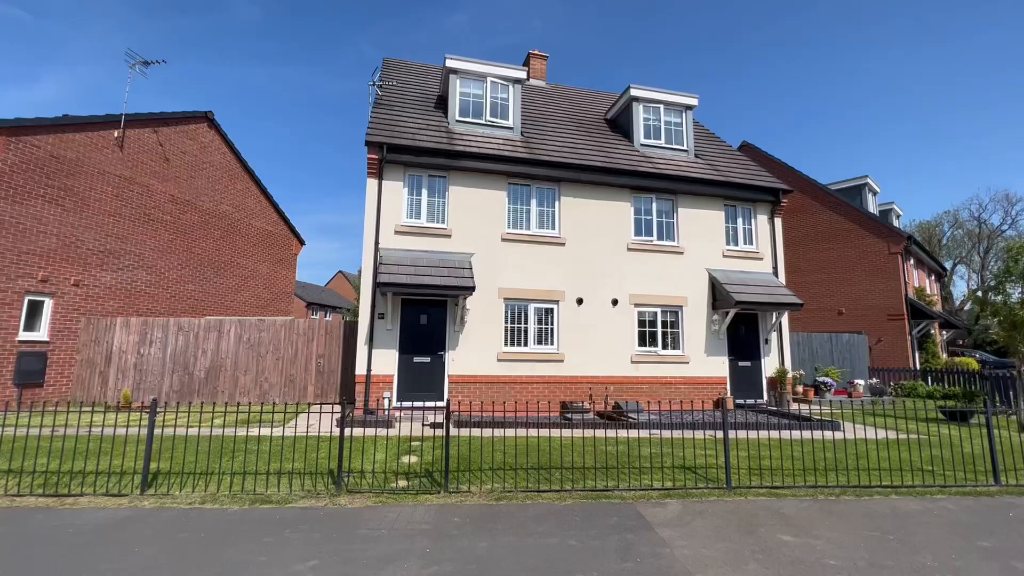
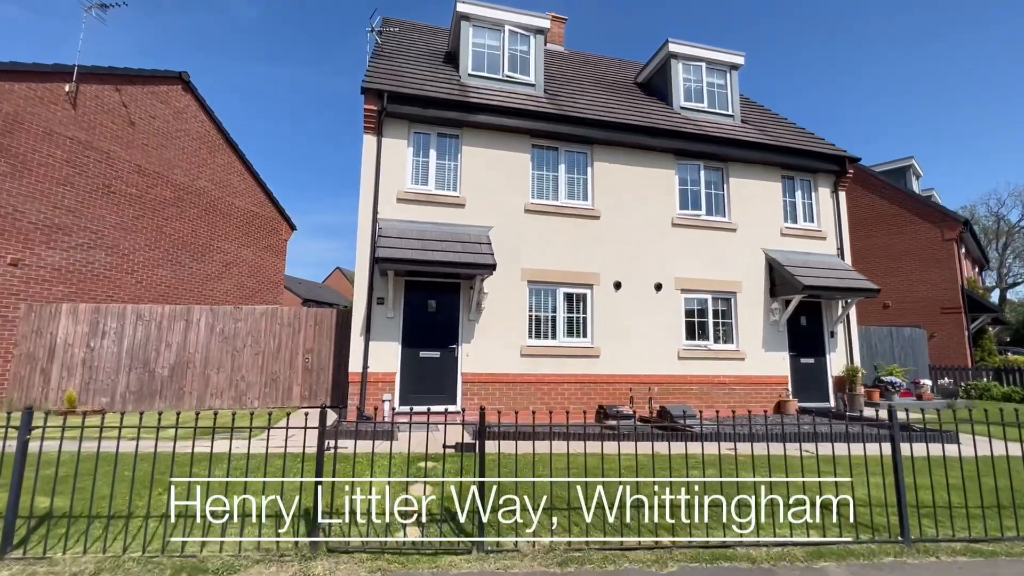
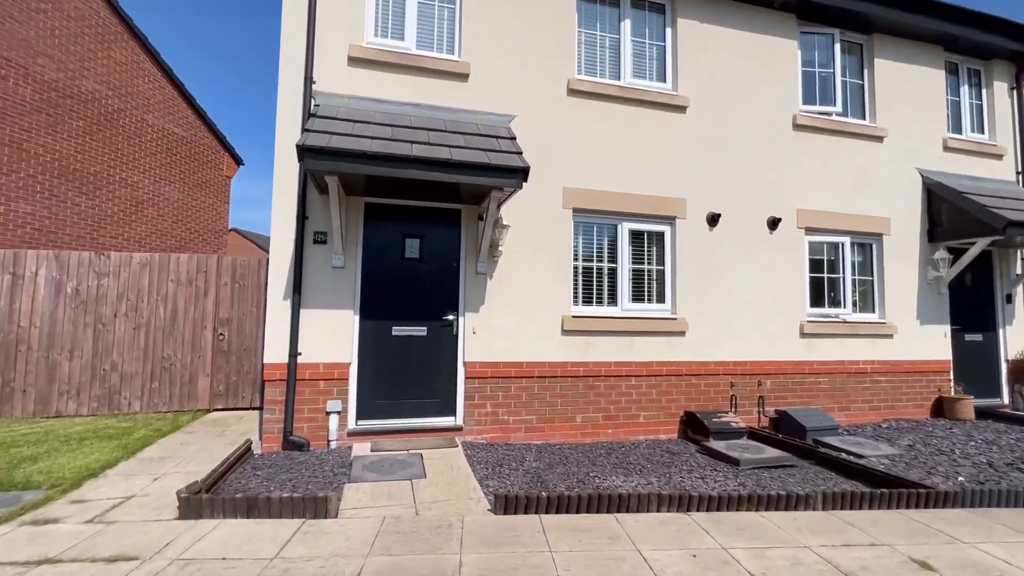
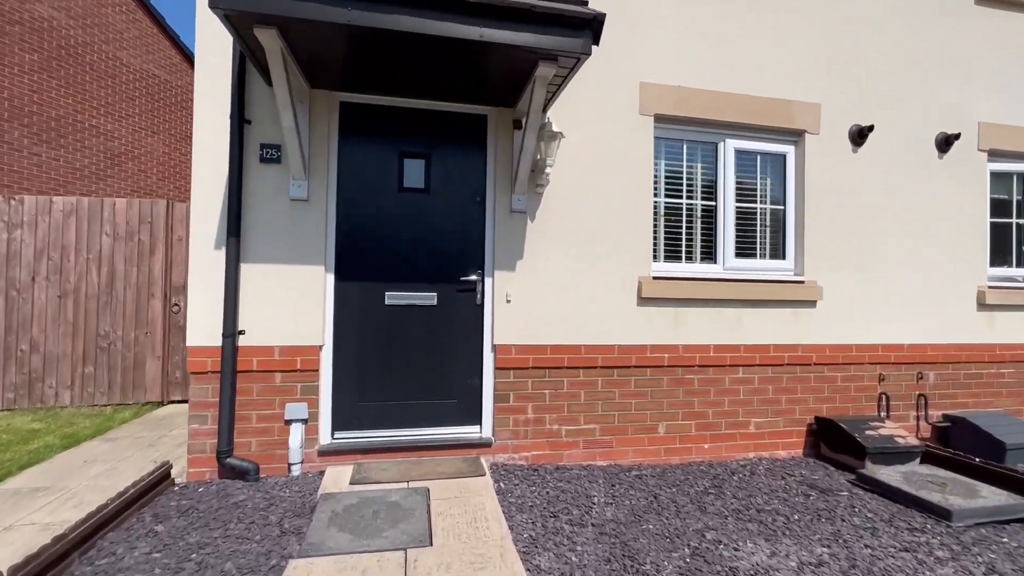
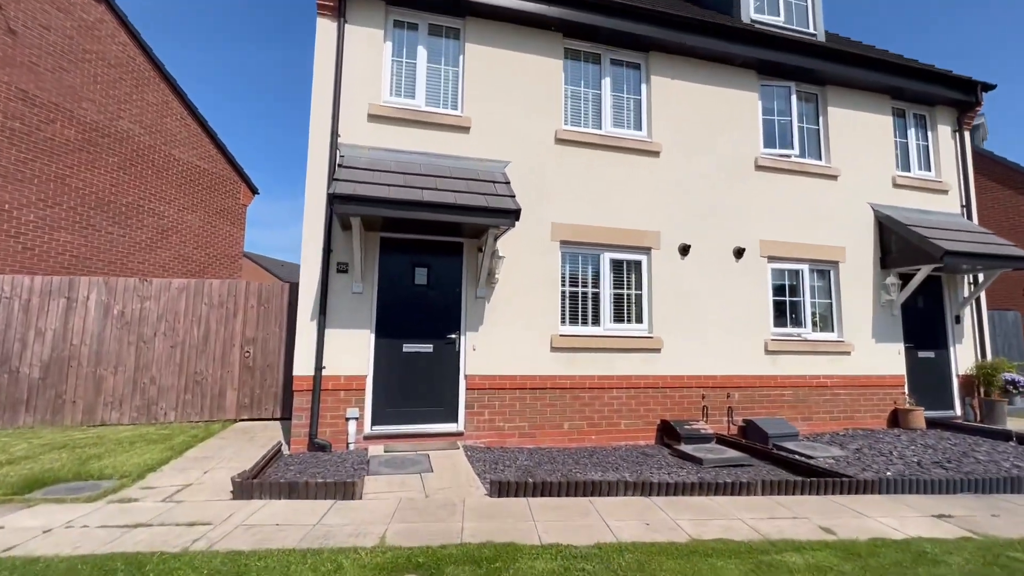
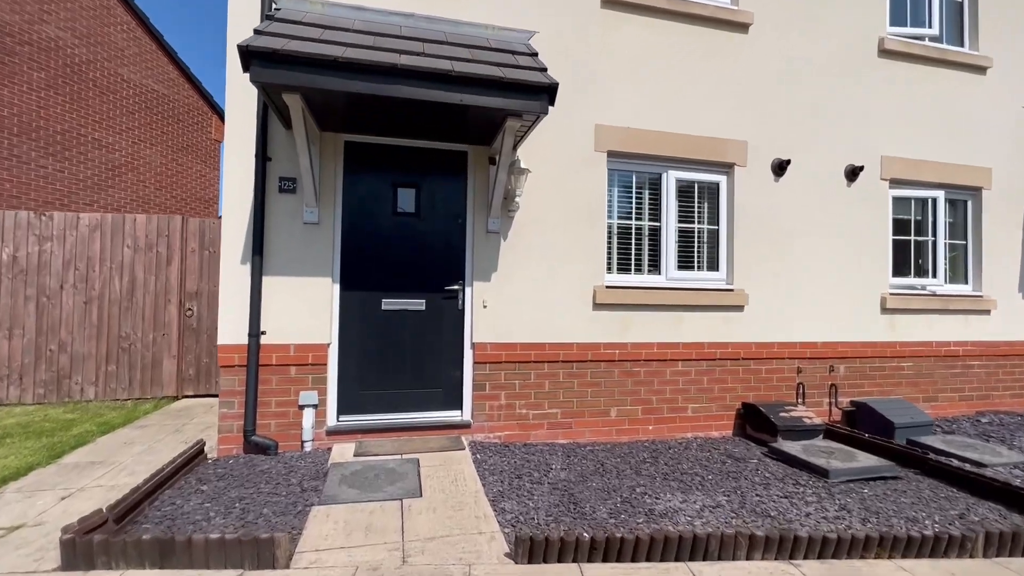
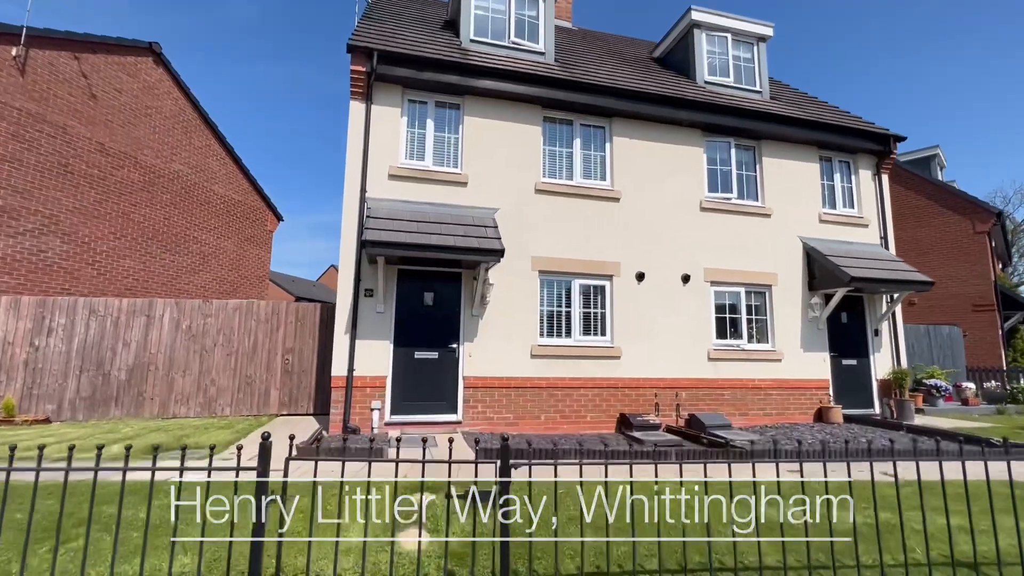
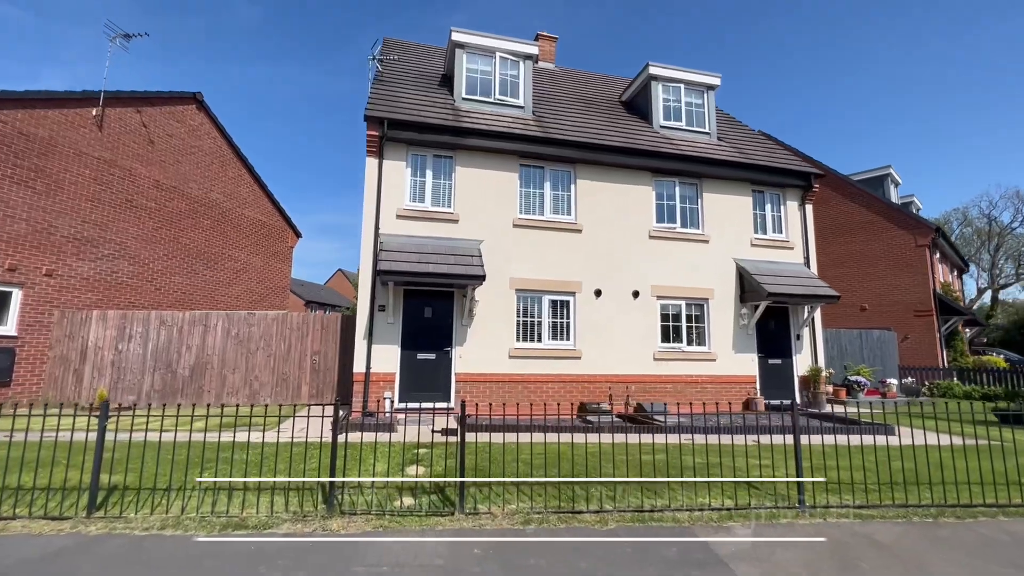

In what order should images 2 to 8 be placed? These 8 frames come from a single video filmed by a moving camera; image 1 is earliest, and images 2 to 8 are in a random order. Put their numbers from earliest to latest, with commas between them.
8, 2, 7, 5, 3, 6, 4
